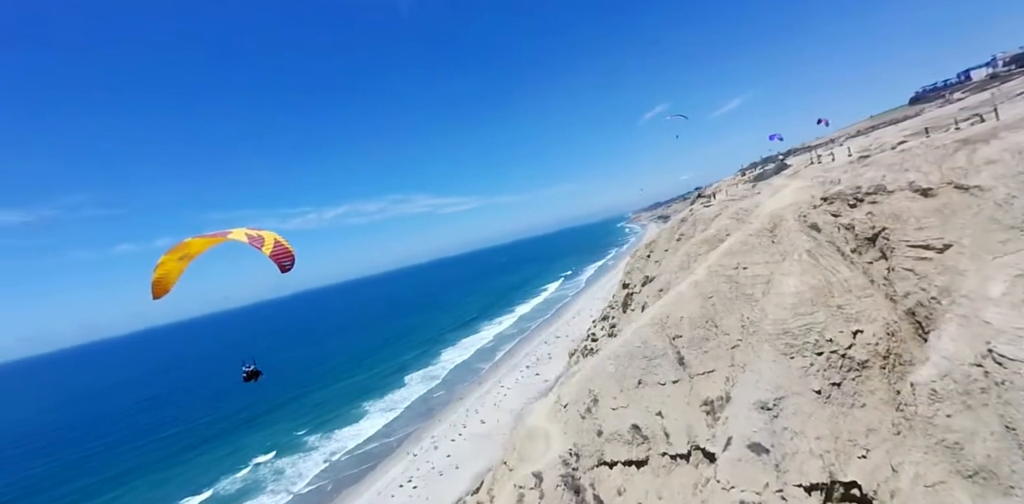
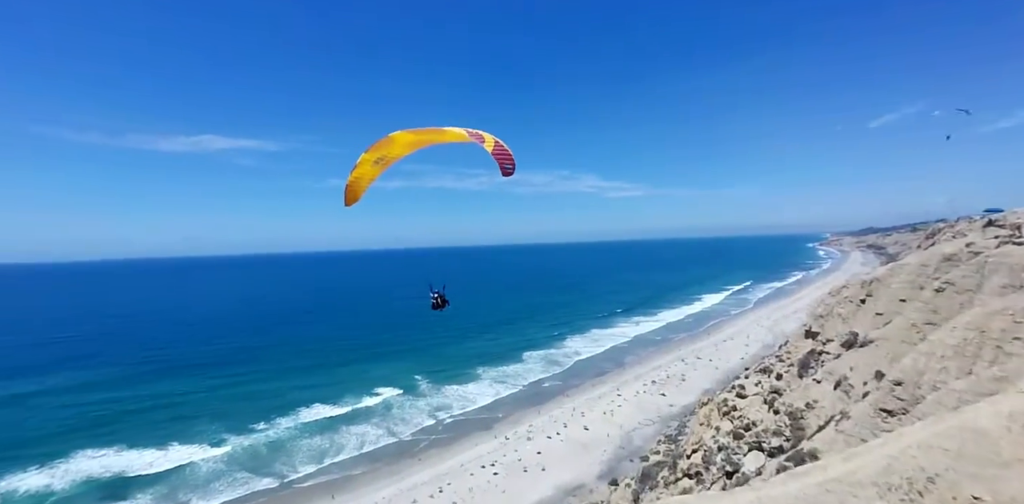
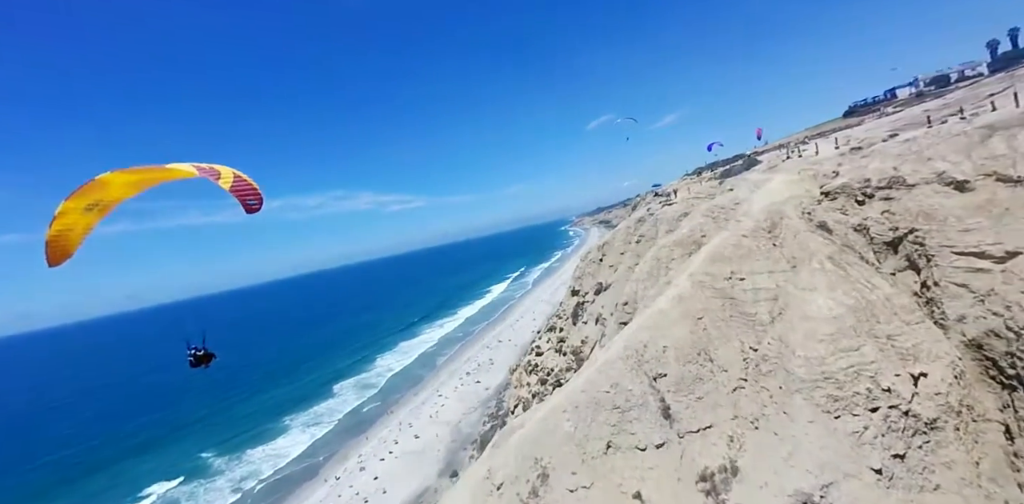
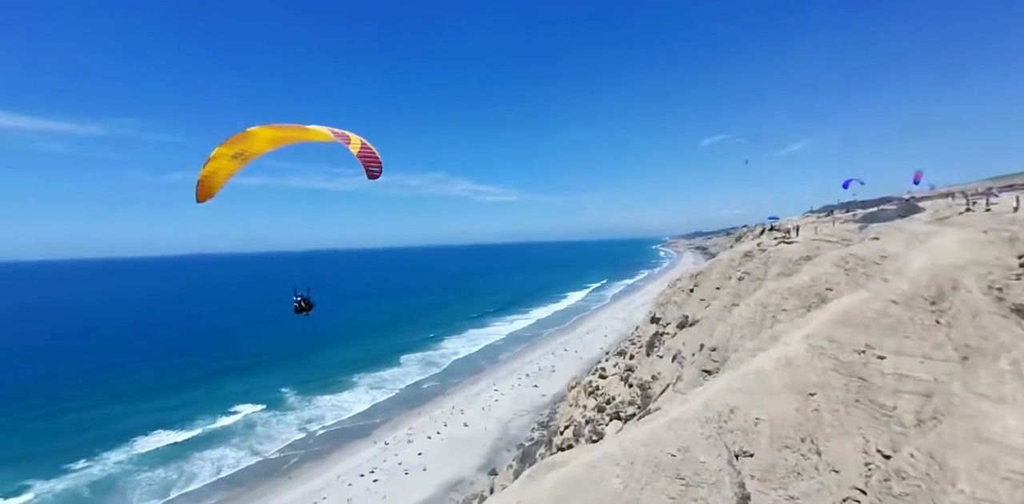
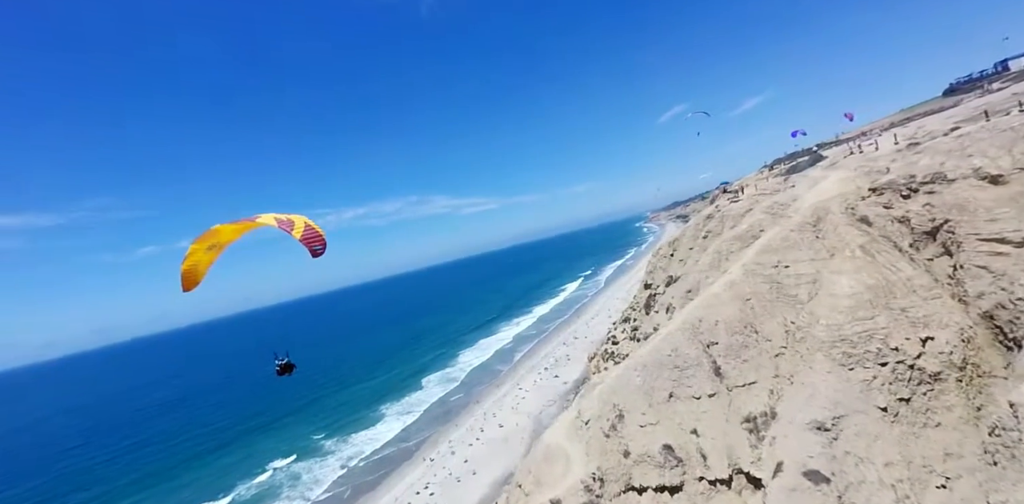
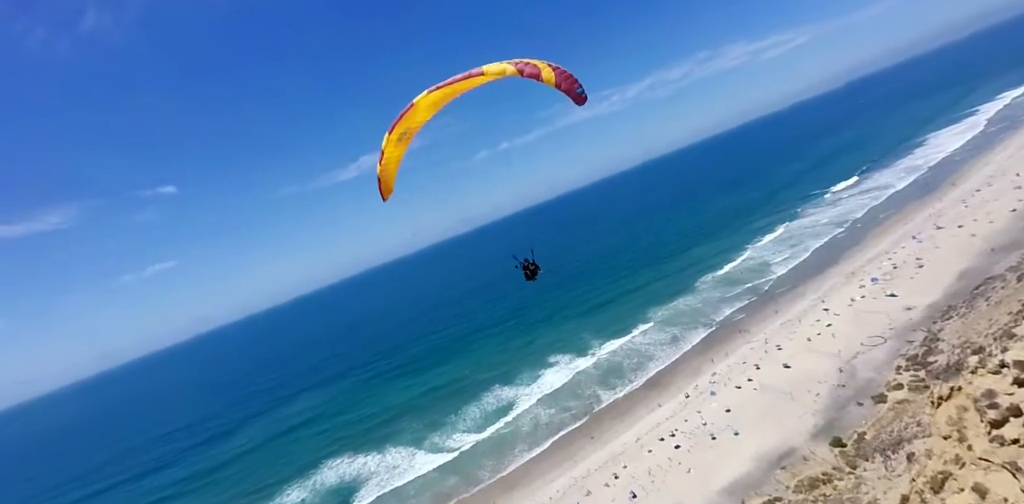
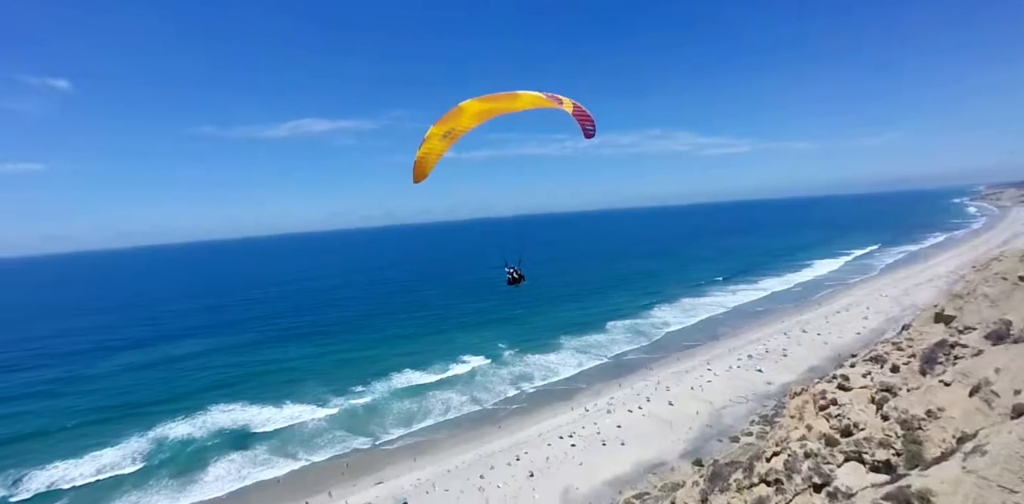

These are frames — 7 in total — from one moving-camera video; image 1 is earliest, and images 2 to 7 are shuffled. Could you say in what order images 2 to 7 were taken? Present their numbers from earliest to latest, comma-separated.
5, 3, 4, 2, 7, 6
